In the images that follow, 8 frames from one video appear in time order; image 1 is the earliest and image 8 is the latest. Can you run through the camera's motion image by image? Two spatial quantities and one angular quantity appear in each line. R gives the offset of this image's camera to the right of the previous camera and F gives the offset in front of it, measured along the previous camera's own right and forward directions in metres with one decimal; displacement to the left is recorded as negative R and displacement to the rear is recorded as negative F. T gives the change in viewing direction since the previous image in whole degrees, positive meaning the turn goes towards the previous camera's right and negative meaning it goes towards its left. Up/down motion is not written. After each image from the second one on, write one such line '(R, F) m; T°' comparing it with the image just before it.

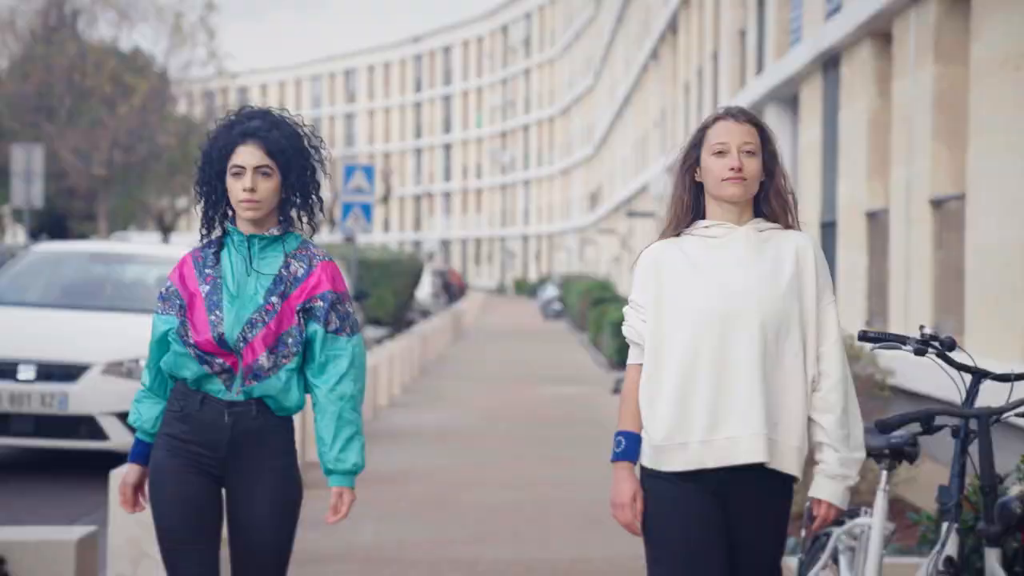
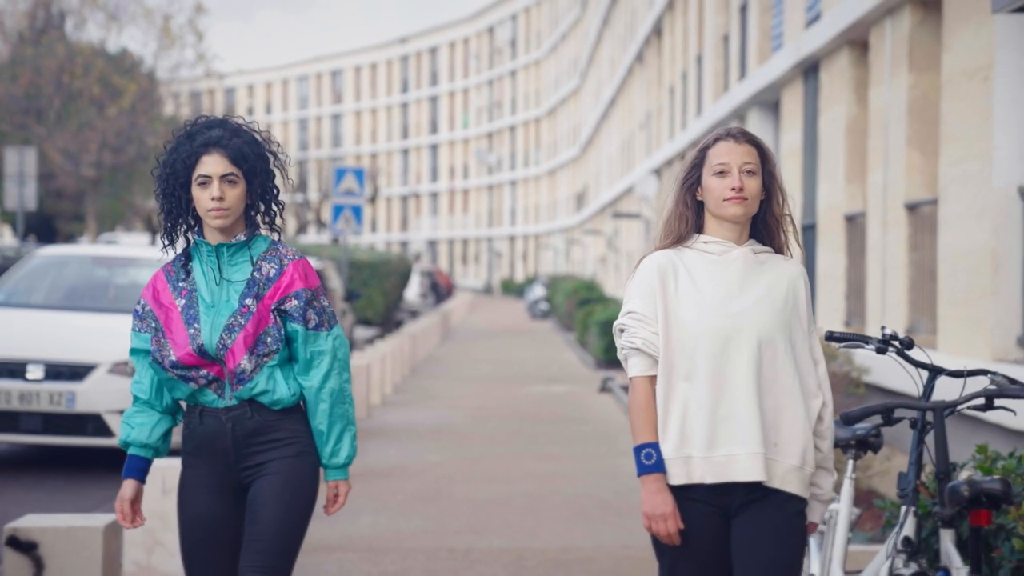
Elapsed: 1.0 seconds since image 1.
(0.0, -0.3) m; +1°
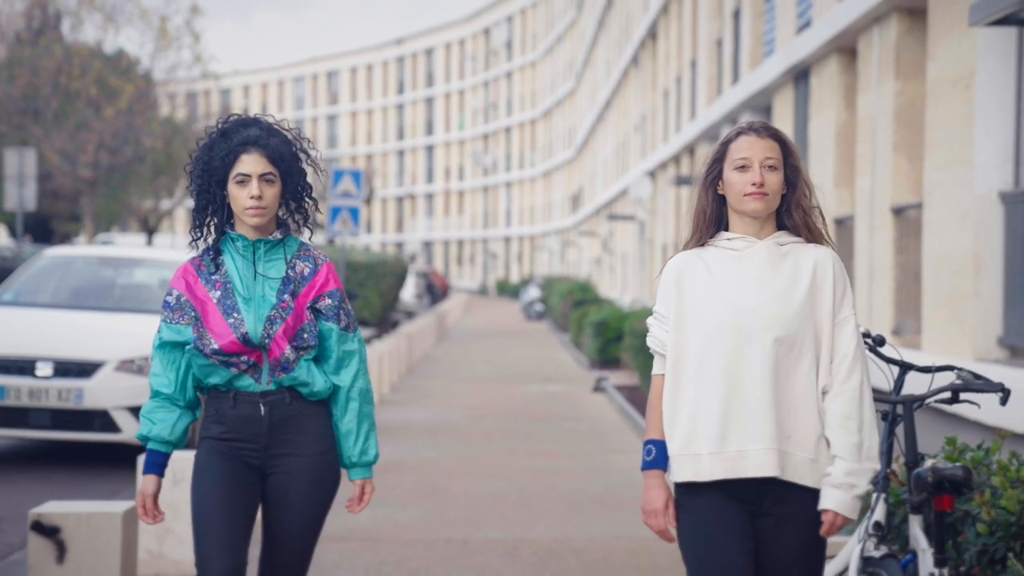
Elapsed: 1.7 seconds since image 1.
(0.0, -0.2) m; 0°
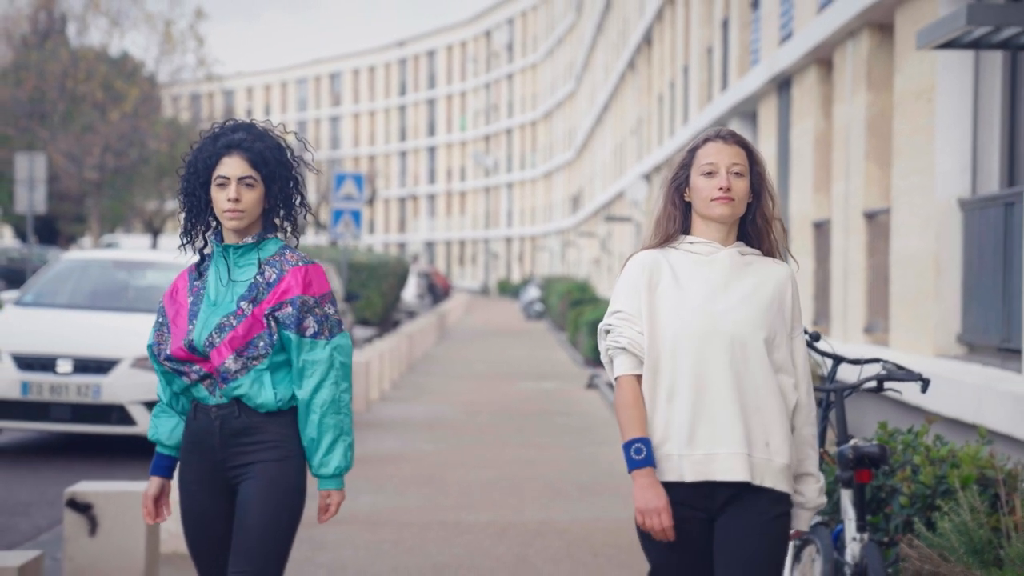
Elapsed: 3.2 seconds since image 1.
(+0.1, -0.6) m; 0°
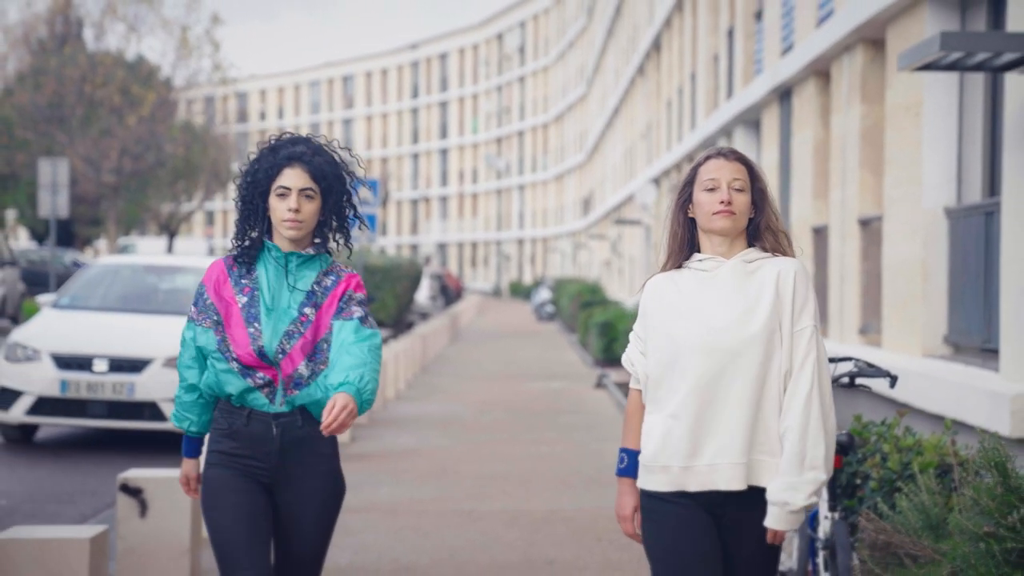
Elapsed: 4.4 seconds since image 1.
(0.0, -0.5) m; -1°
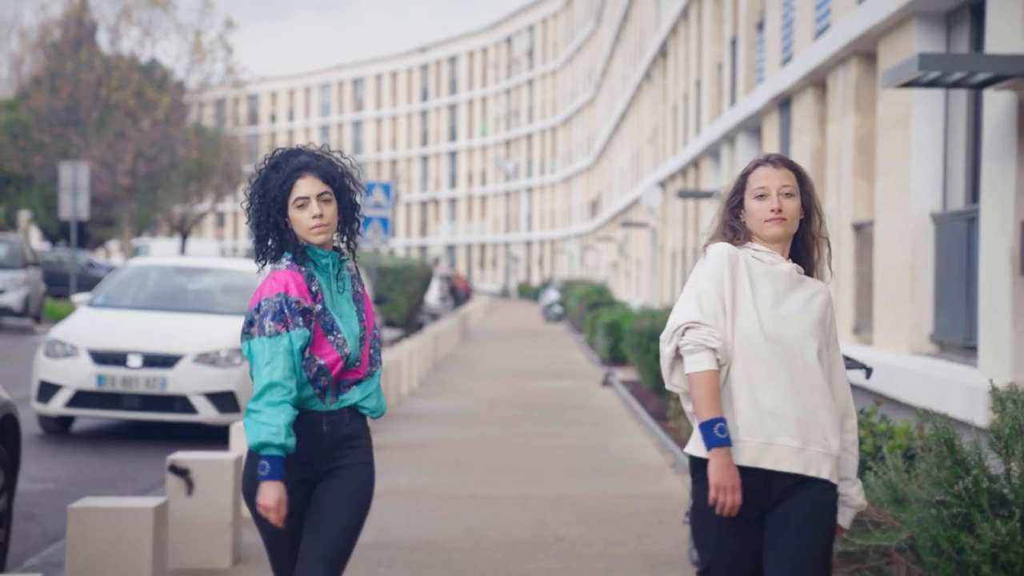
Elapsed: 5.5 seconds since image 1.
(0.0, -0.6) m; 0°
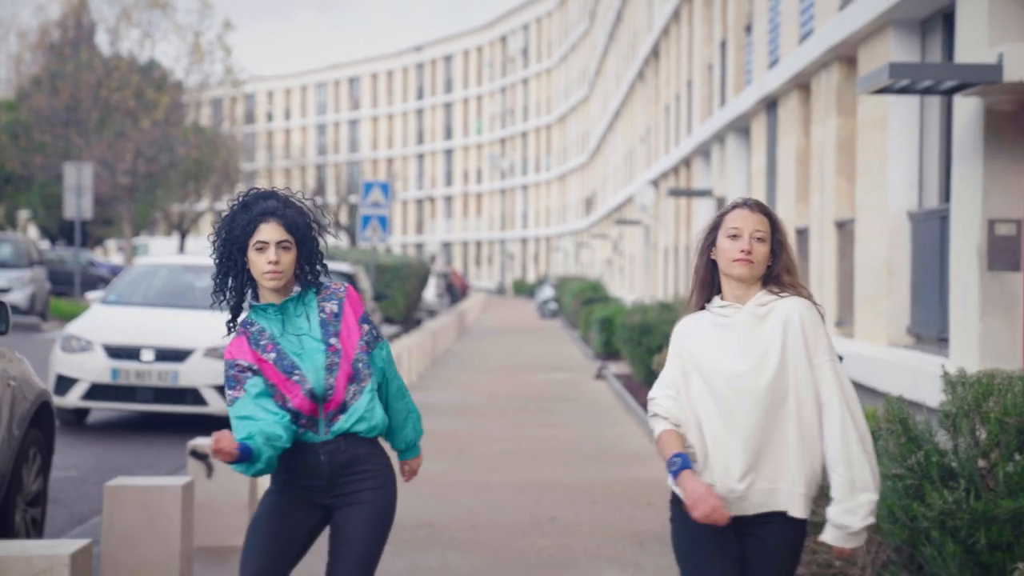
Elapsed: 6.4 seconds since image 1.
(0.0, -0.5) m; 0°
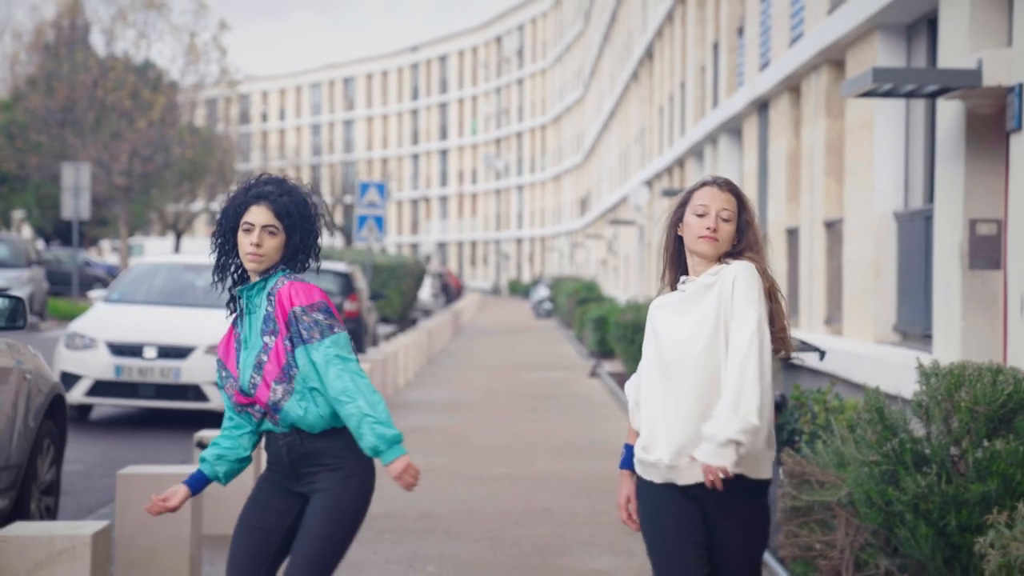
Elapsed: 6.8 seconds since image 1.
(0.0, -0.2) m; 0°
